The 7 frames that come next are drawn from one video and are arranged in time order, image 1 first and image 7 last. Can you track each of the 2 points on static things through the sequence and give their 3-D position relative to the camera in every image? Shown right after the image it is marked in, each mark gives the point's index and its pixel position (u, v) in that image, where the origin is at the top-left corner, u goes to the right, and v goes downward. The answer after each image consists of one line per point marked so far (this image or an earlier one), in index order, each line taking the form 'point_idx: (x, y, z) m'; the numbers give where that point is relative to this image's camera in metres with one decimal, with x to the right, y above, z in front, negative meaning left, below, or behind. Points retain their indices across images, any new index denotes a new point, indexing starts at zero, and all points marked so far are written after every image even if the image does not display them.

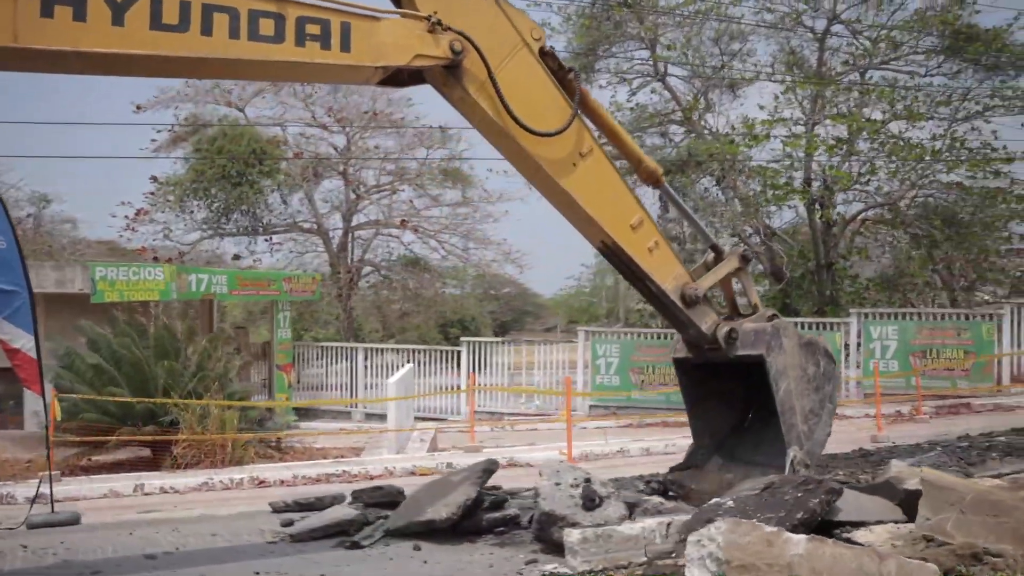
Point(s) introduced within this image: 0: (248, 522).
0: (-2.0, -1.8, +7.3) m
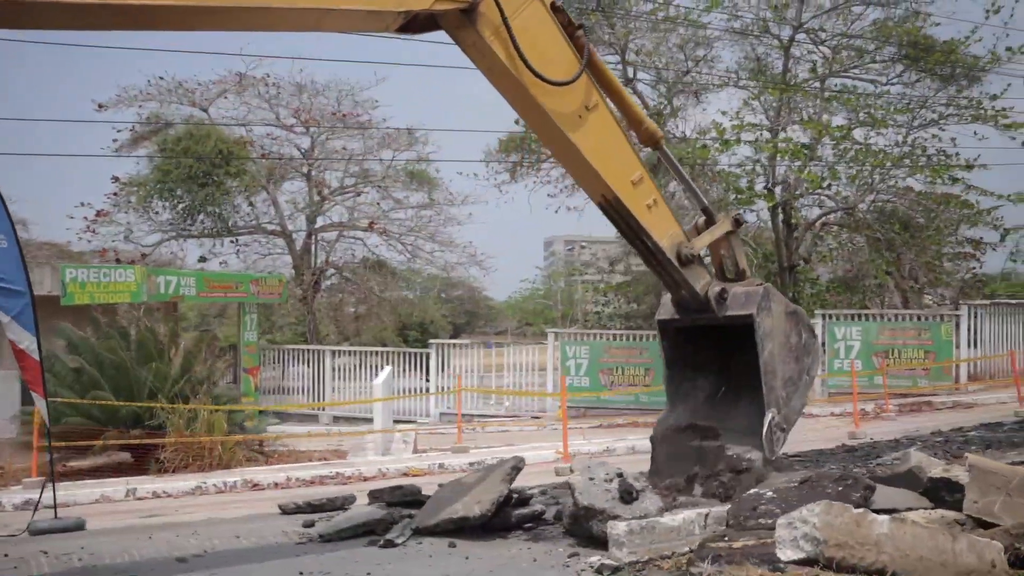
0: (-1.9, -1.9, +7.3) m
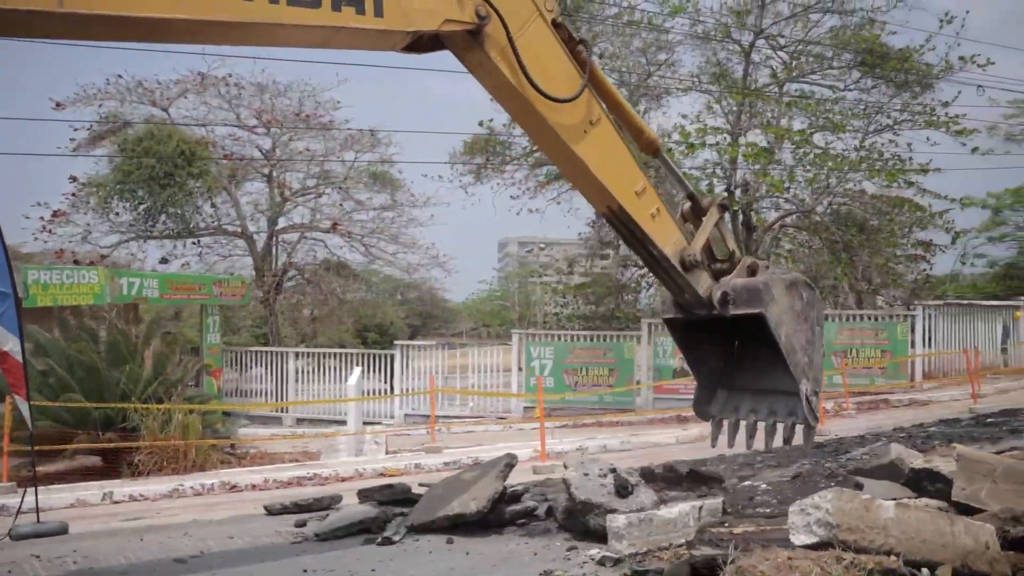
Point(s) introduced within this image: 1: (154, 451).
0: (-2.0, -1.9, +7.4) m
1: (-4.6, -2.1, +12.0) m
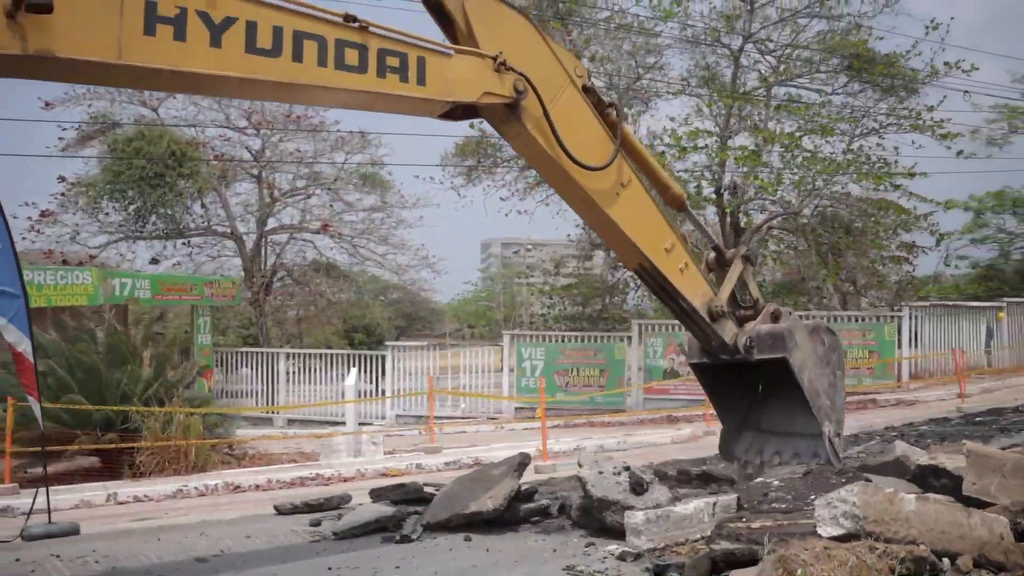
0: (-1.9, -1.9, +7.5) m
1: (-4.6, -2.1, +12.1) m
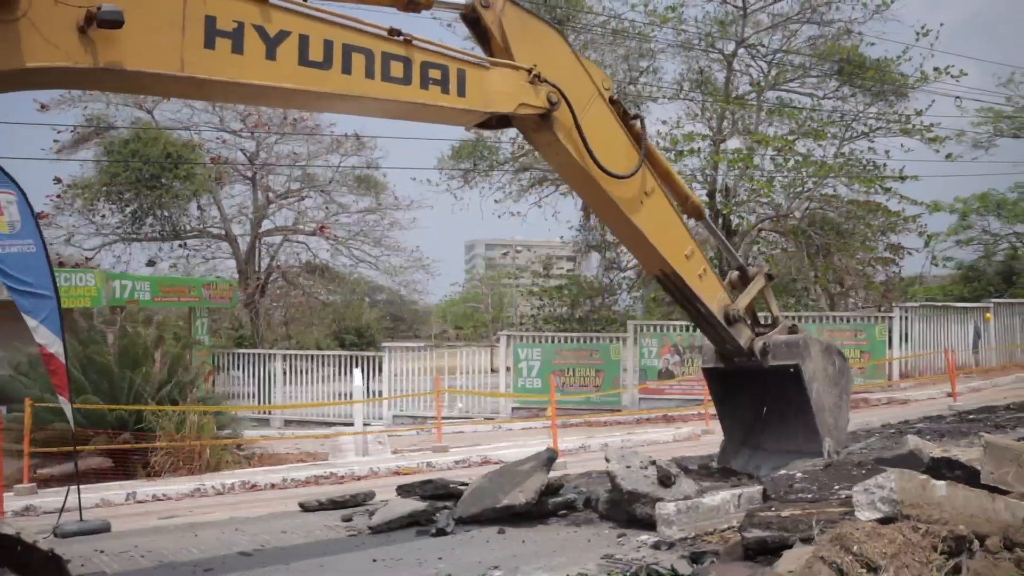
0: (-1.7, -1.9, +7.7) m
1: (-4.4, -2.1, +12.2) m
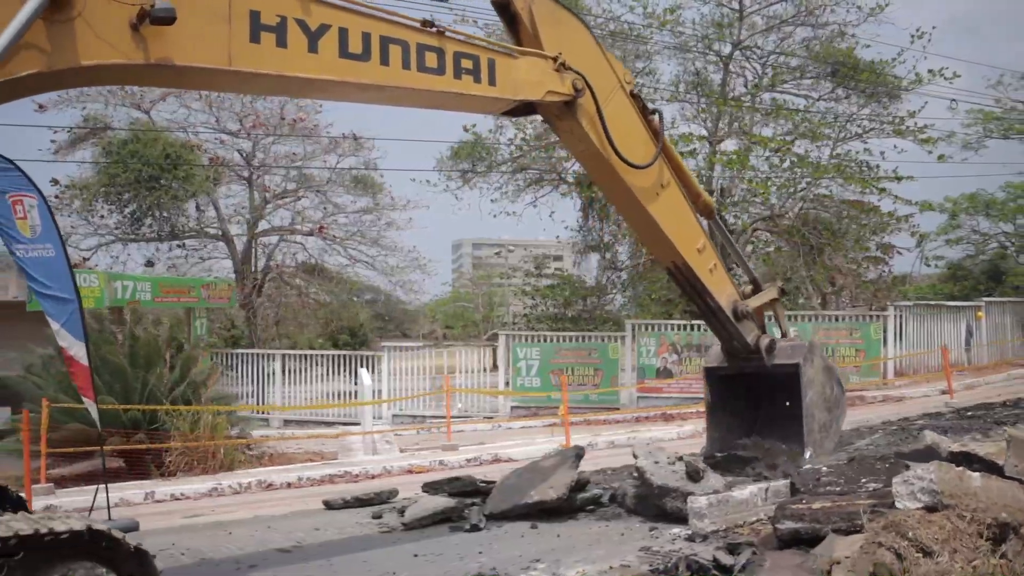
0: (-1.5, -1.9, +7.9) m
1: (-4.3, -2.1, +12.3) m
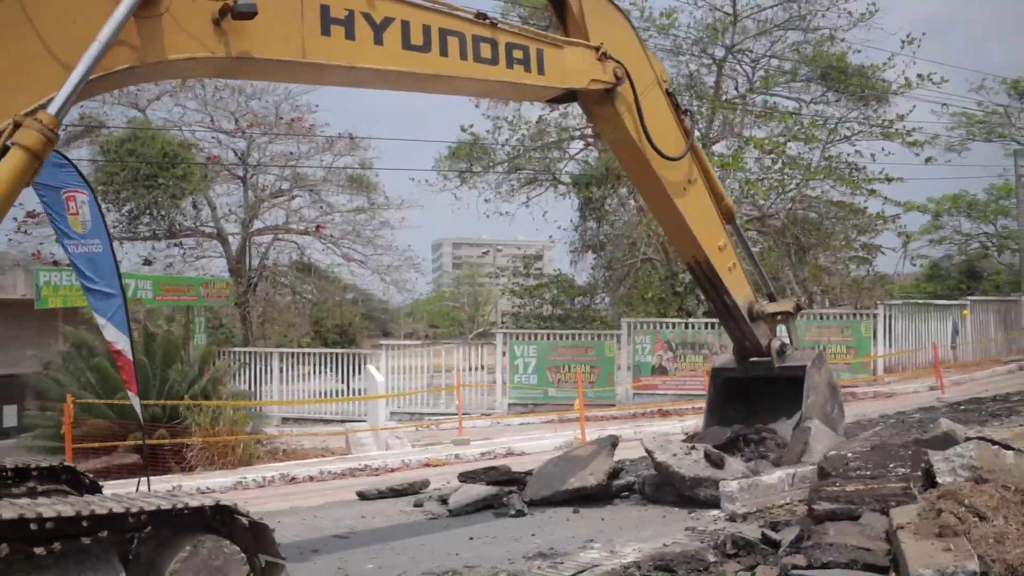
0: (-1.2, -1.9, +8.2) m
1: (-4.1, -2.1, +12.6) m
